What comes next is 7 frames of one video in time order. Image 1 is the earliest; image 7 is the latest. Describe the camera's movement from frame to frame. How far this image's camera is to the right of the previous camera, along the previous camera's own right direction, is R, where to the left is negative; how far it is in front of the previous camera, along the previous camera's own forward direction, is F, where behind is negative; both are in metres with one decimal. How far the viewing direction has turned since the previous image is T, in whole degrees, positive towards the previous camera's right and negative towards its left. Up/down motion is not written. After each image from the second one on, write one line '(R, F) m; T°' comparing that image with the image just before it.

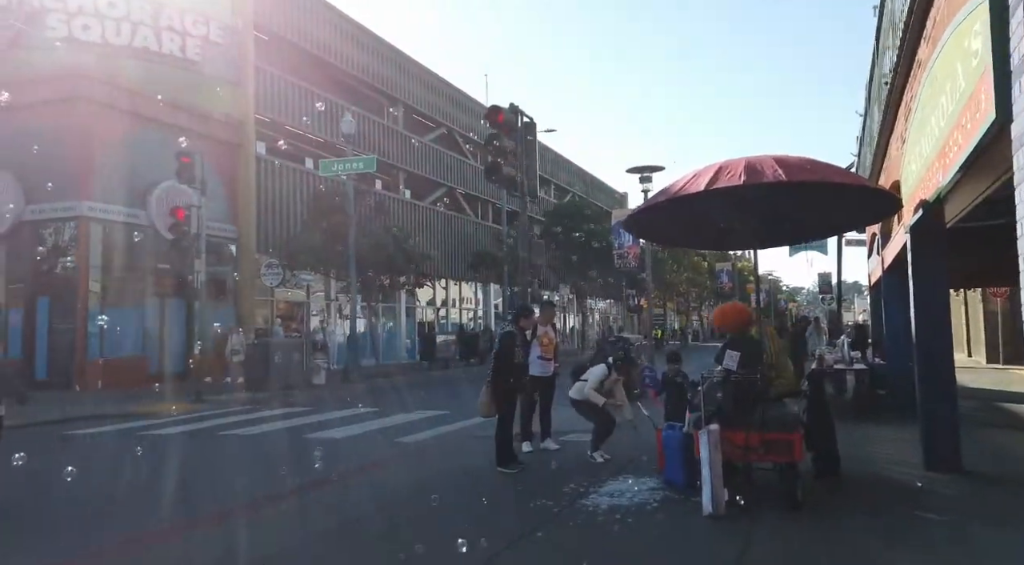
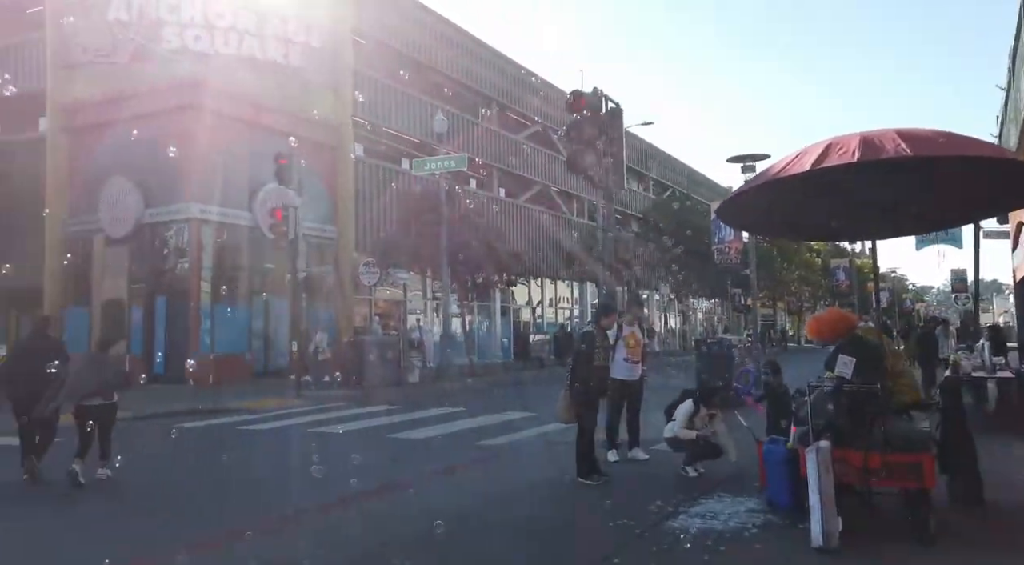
(+0.2, +0.7) m; -8°
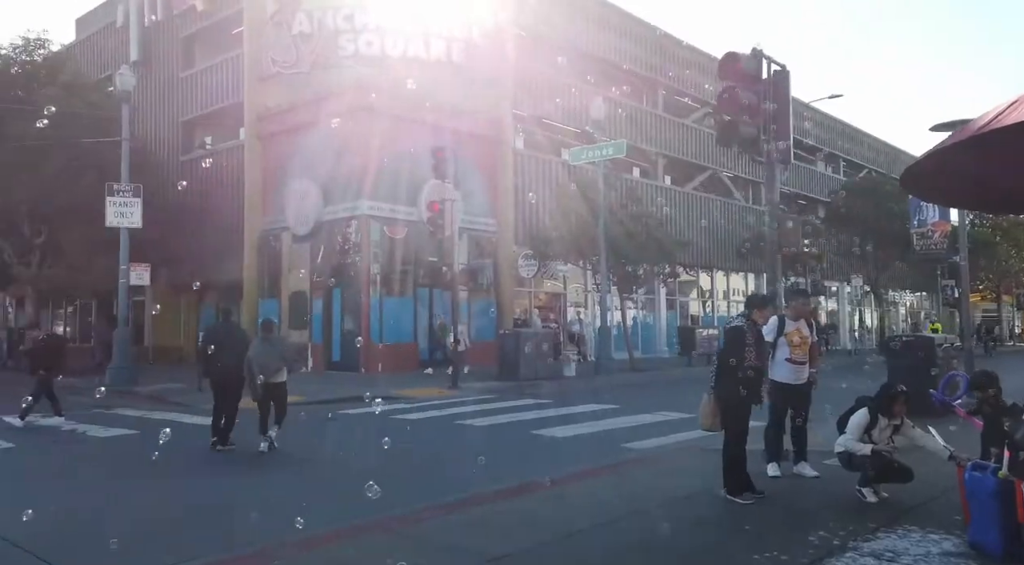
(+0.4, +0.9) m; -13°
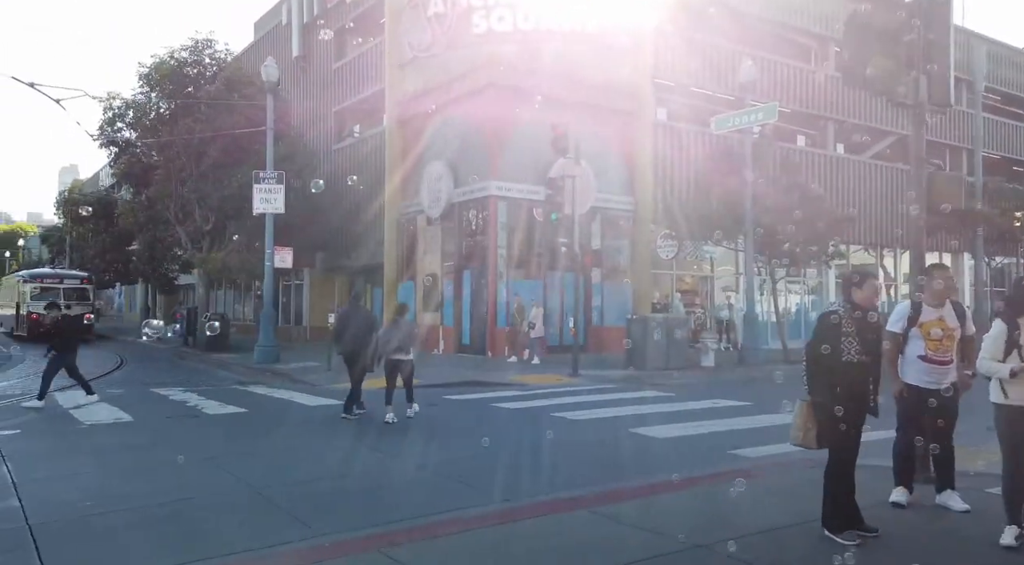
(+1.1, +1.4) m; -13°
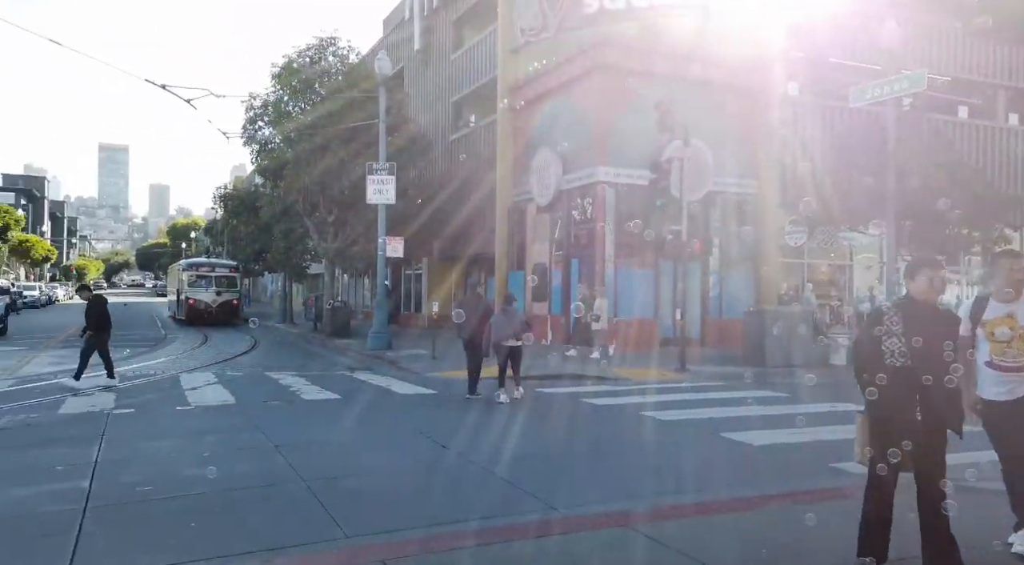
(+0.8, +0.6) m; -10°
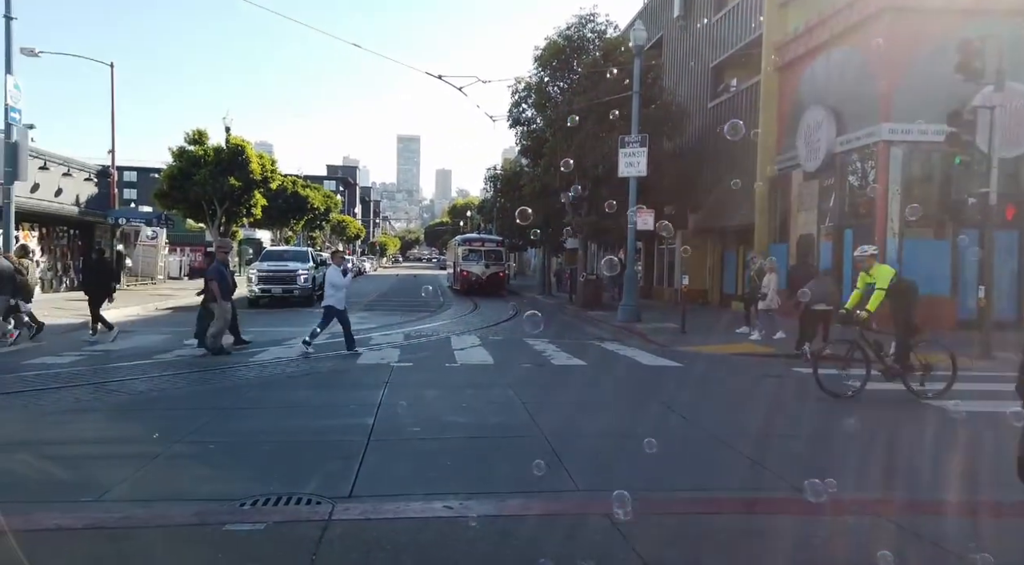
(+0.2, -0.2) m; -18°
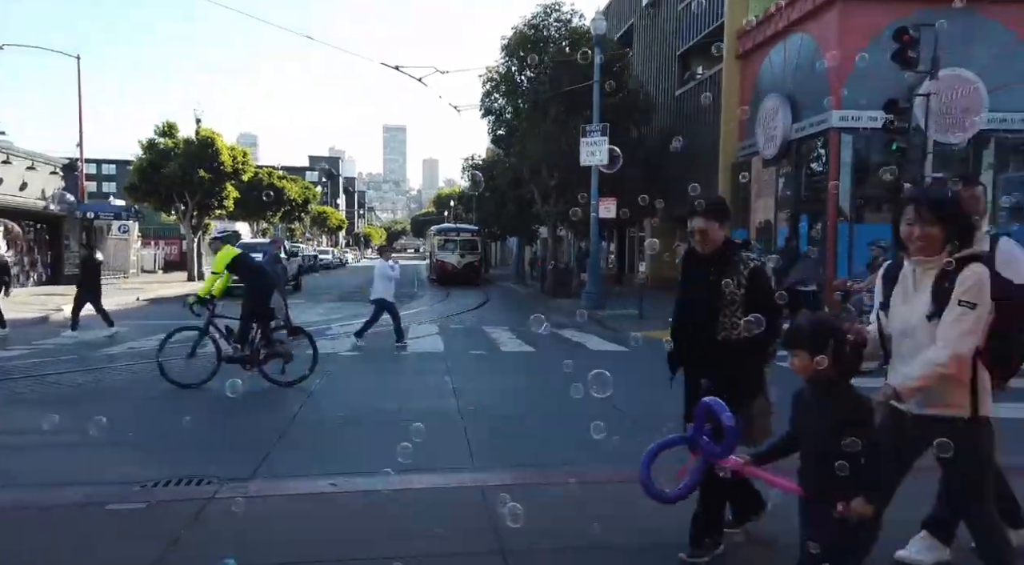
(+0.6, -0.2) m; +1°
